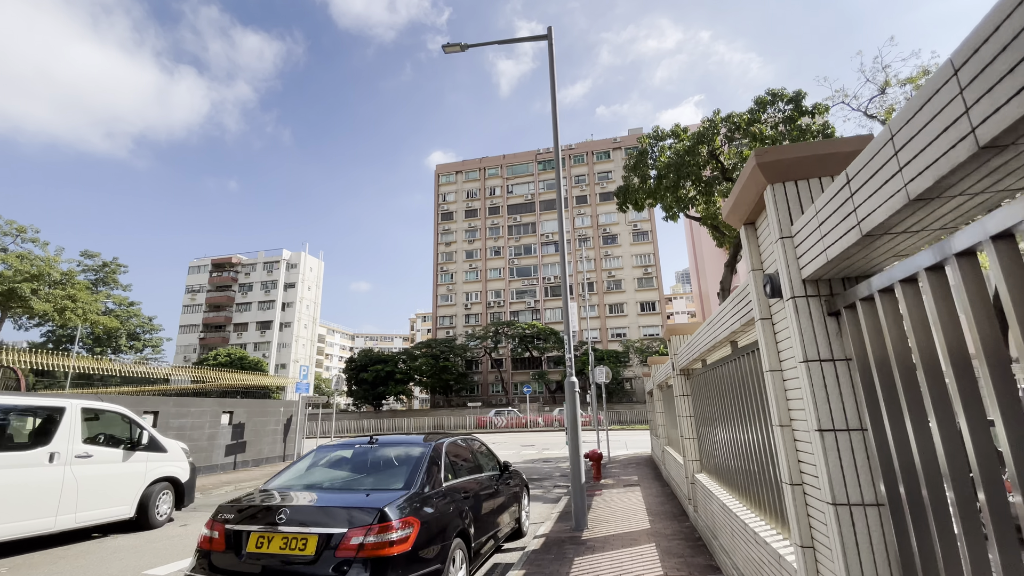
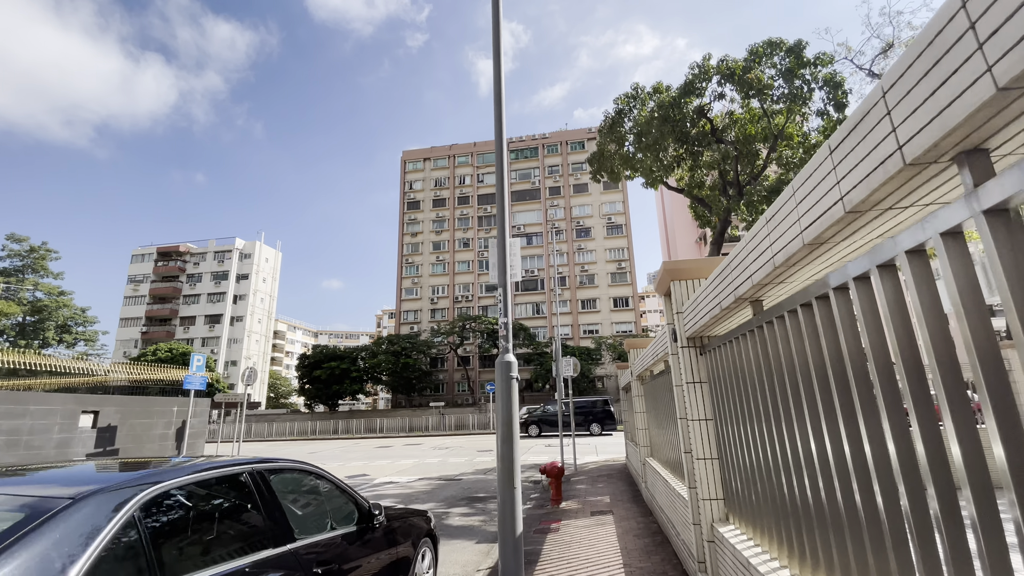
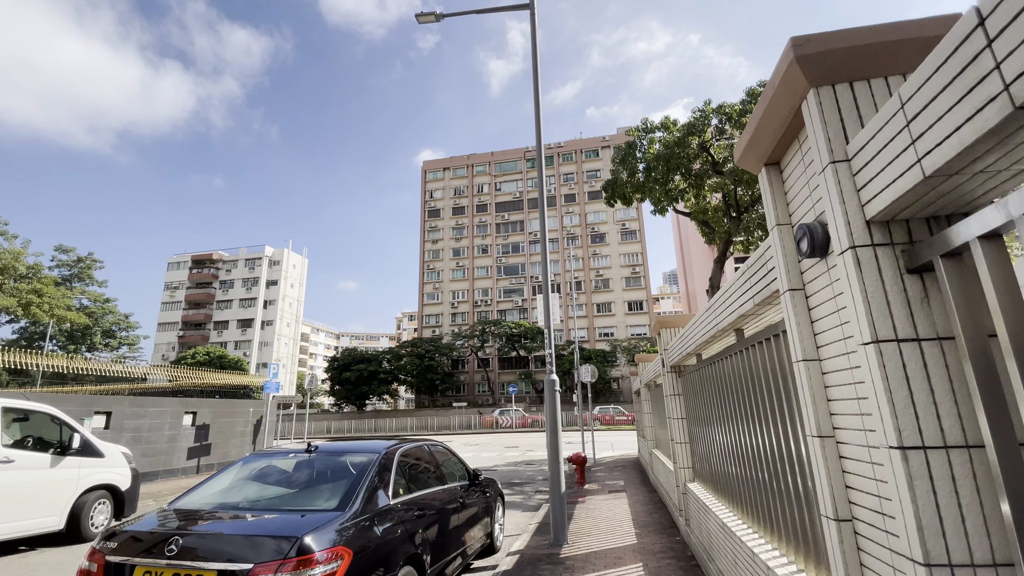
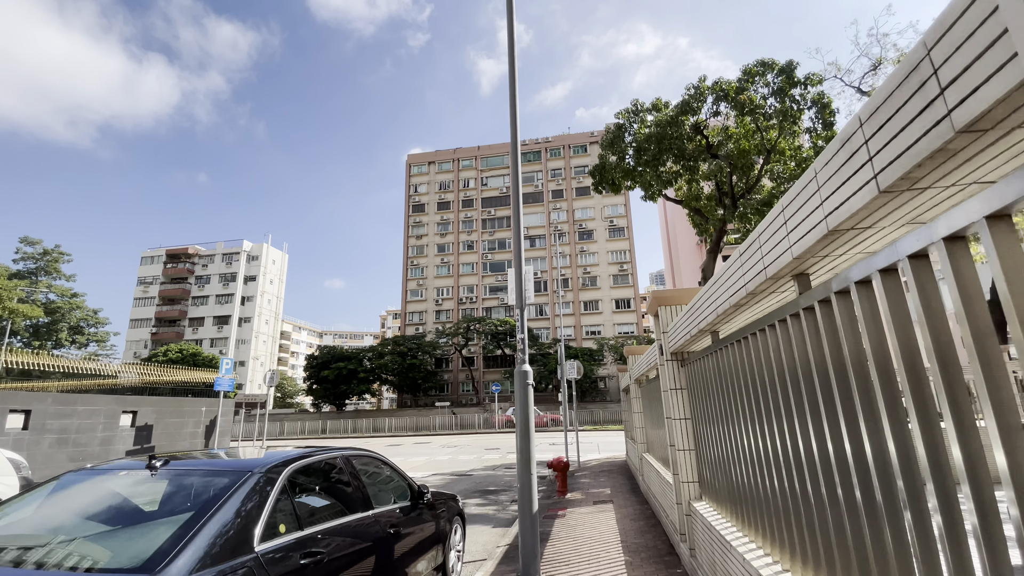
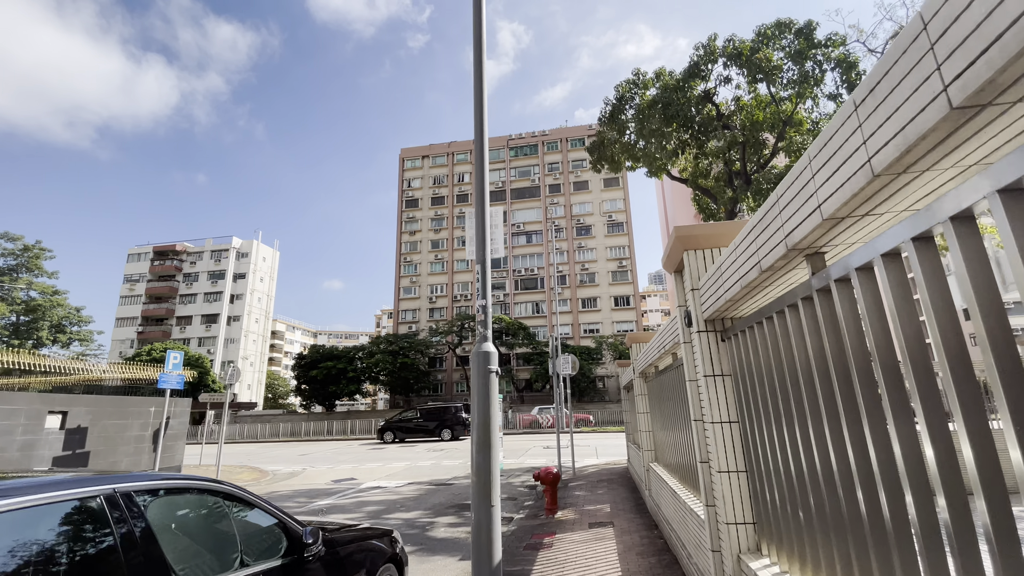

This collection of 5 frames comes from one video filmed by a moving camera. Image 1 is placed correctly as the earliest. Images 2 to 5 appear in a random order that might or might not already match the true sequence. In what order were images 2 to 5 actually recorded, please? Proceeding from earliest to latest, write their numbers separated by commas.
3, 4, 2, 5
